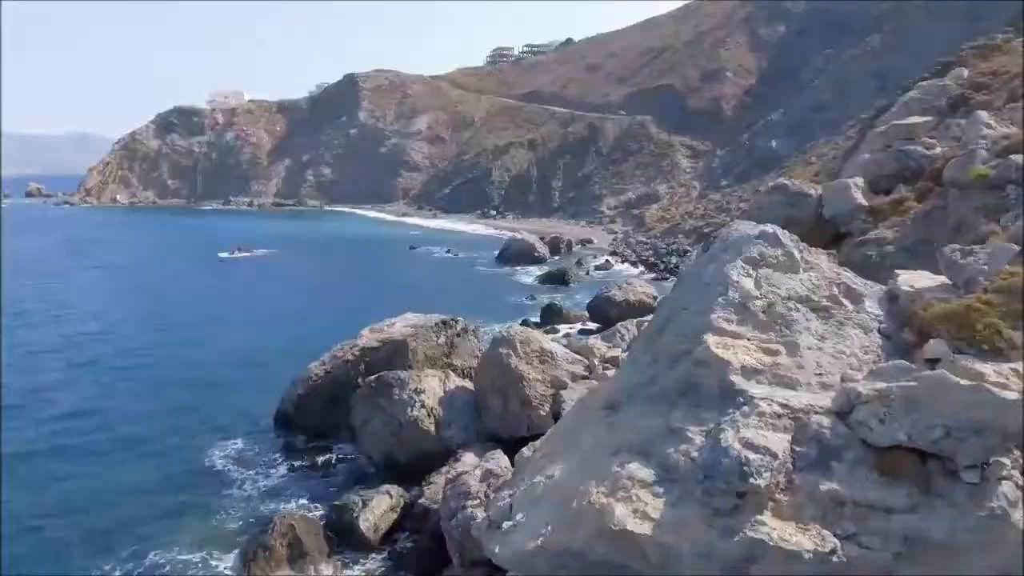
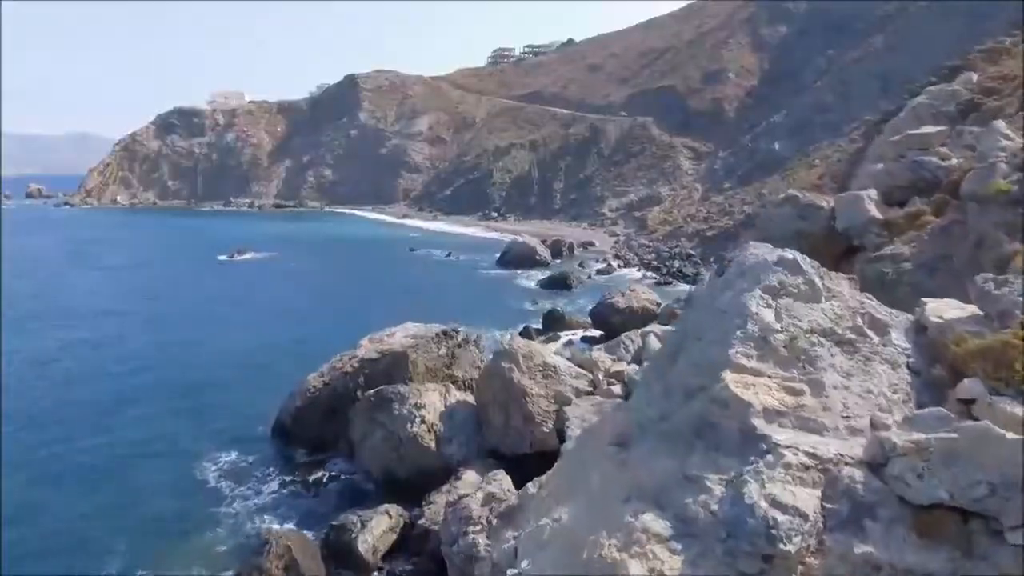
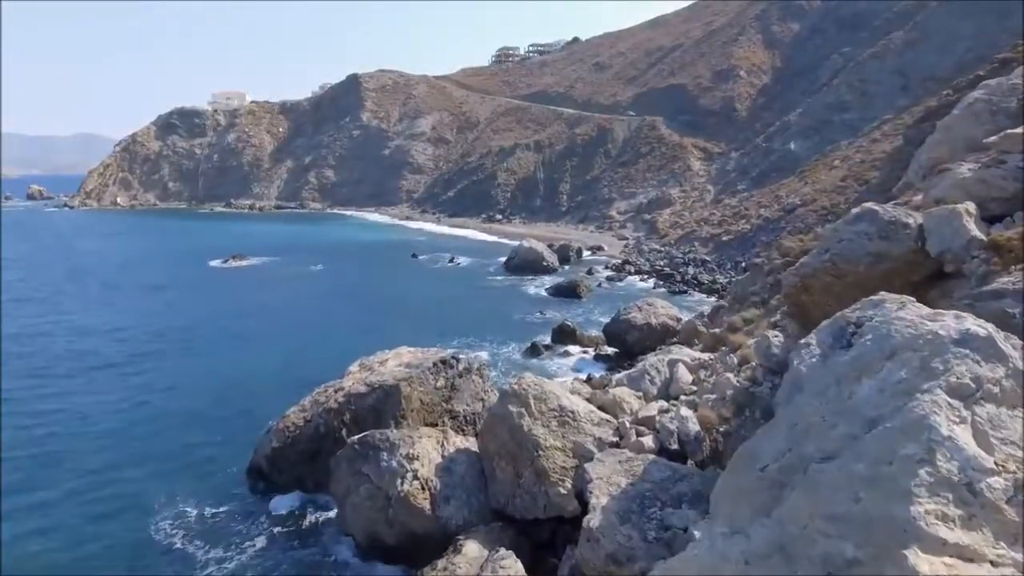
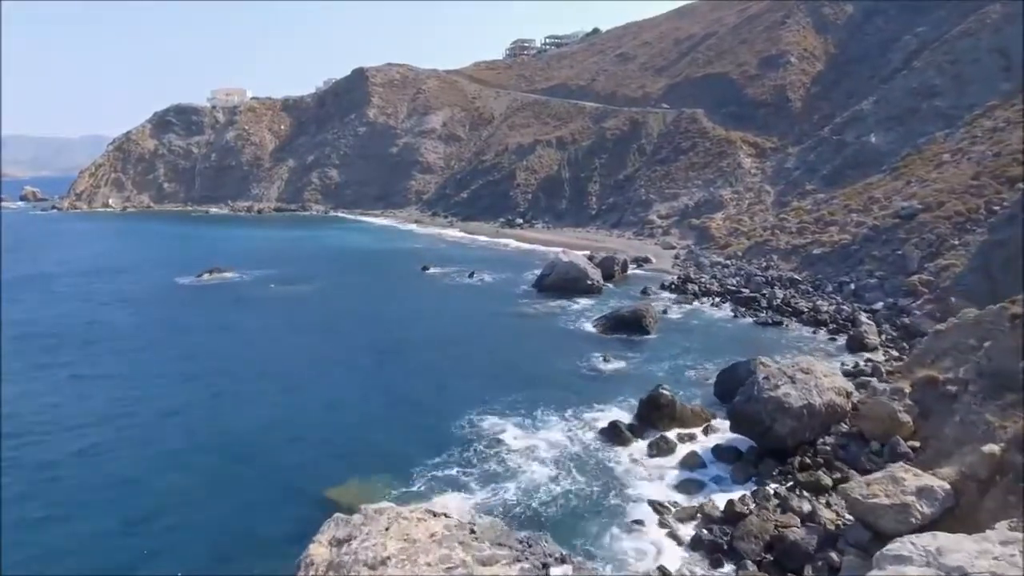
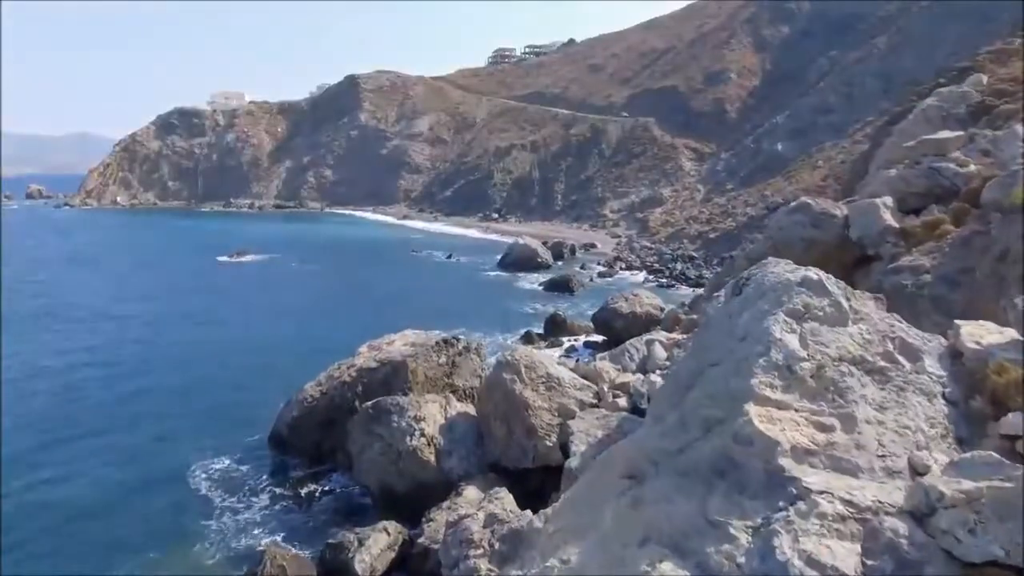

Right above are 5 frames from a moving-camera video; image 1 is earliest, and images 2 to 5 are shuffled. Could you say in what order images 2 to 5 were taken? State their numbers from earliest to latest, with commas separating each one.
2, 5, 3, 4
